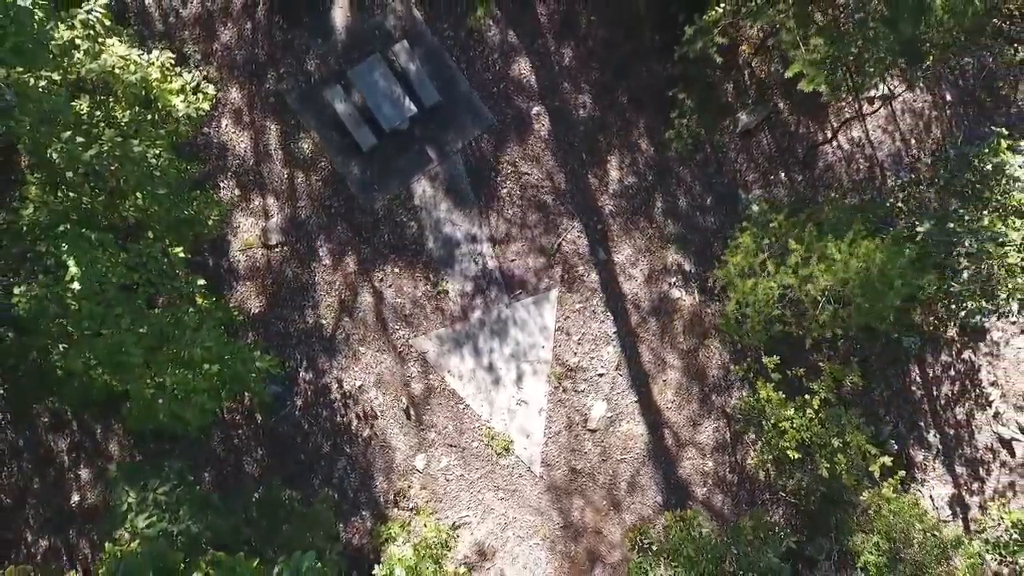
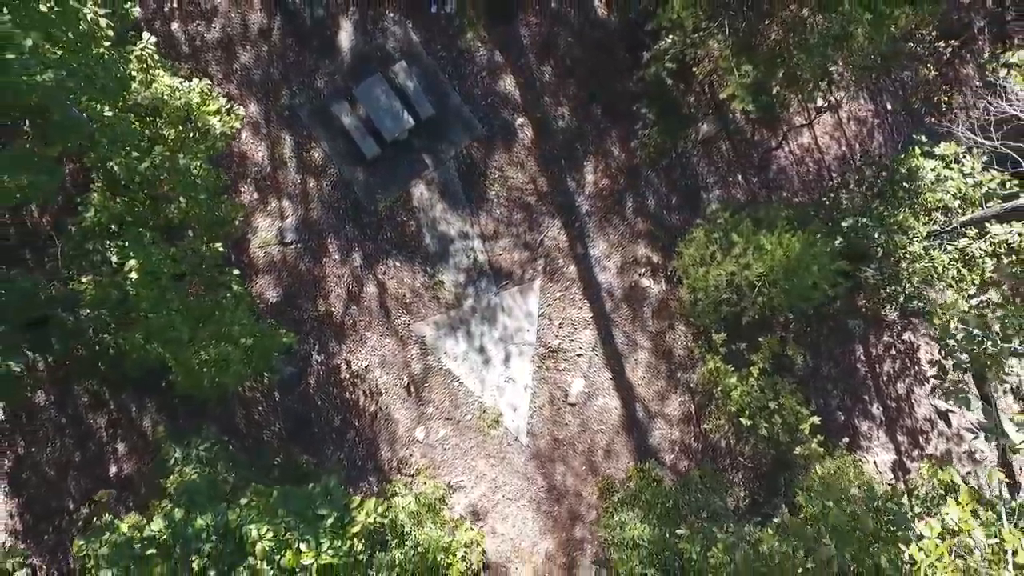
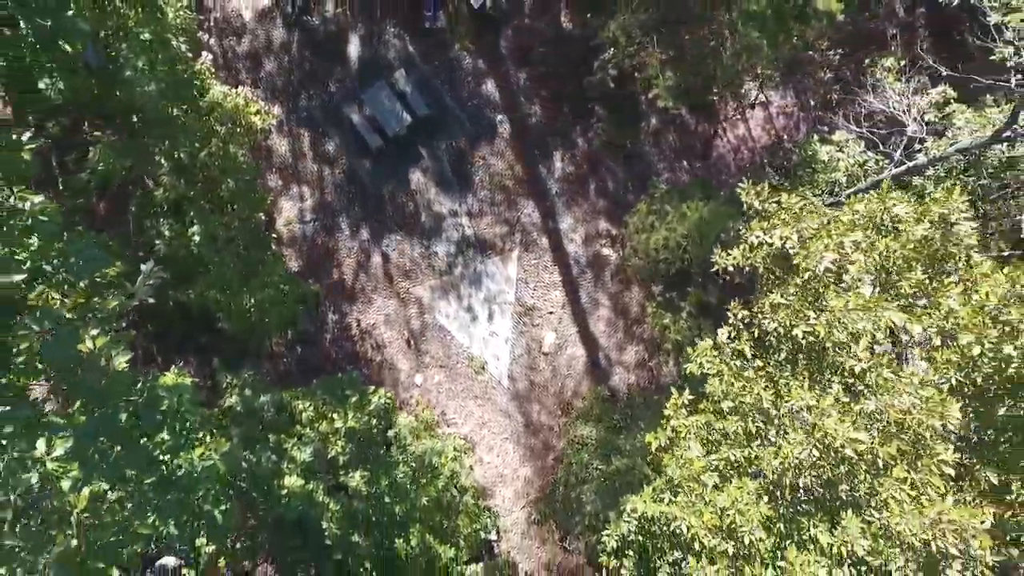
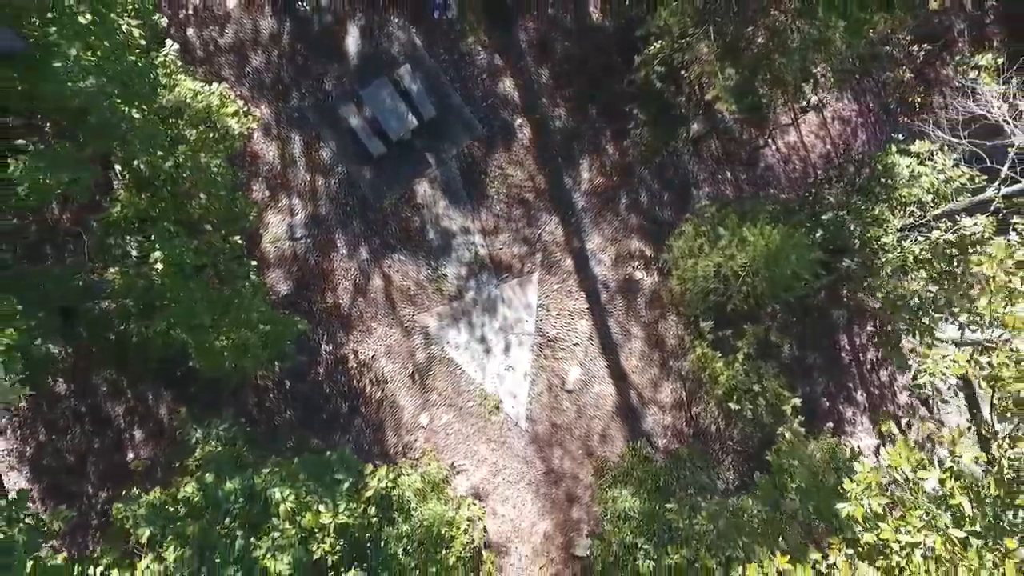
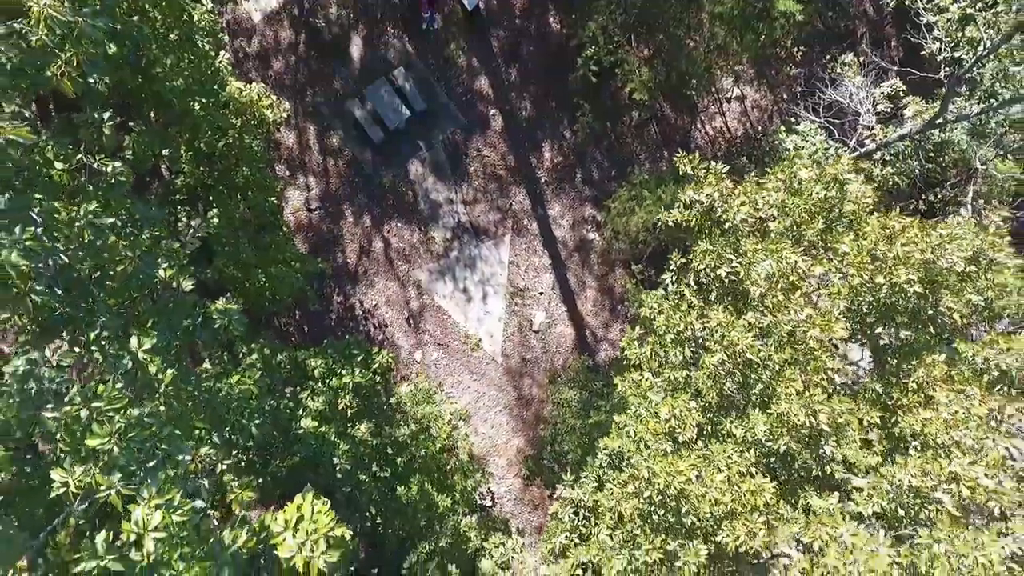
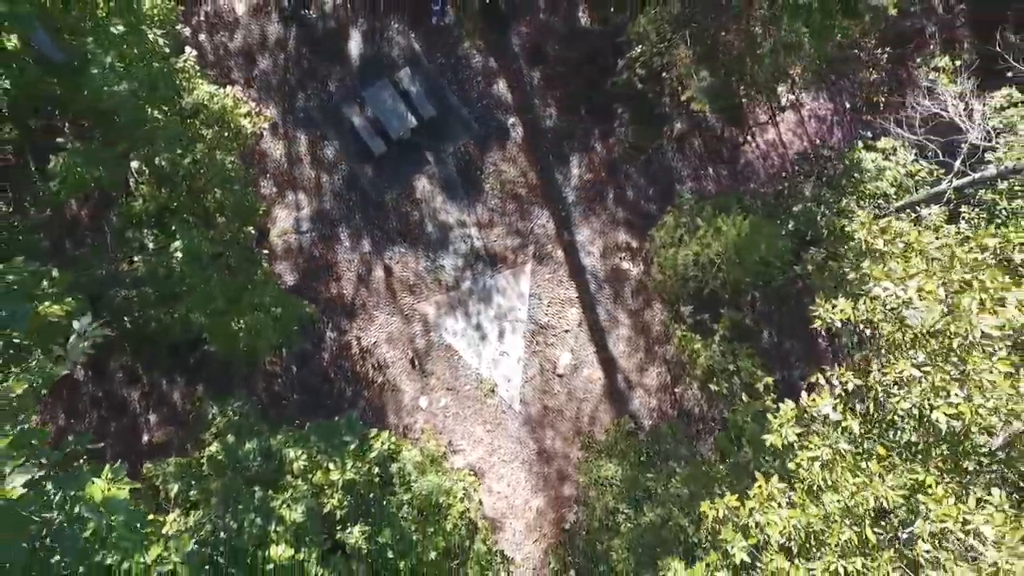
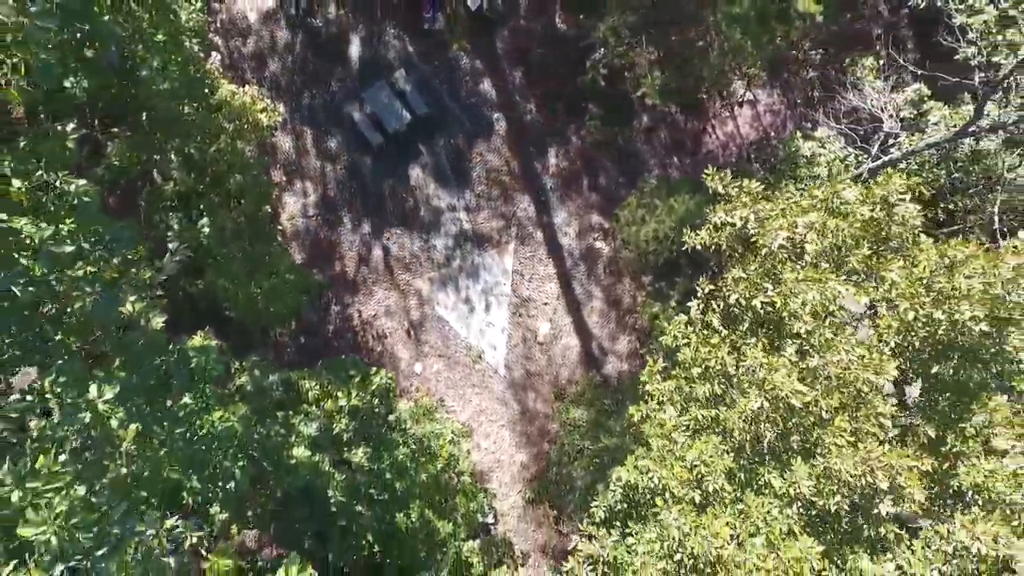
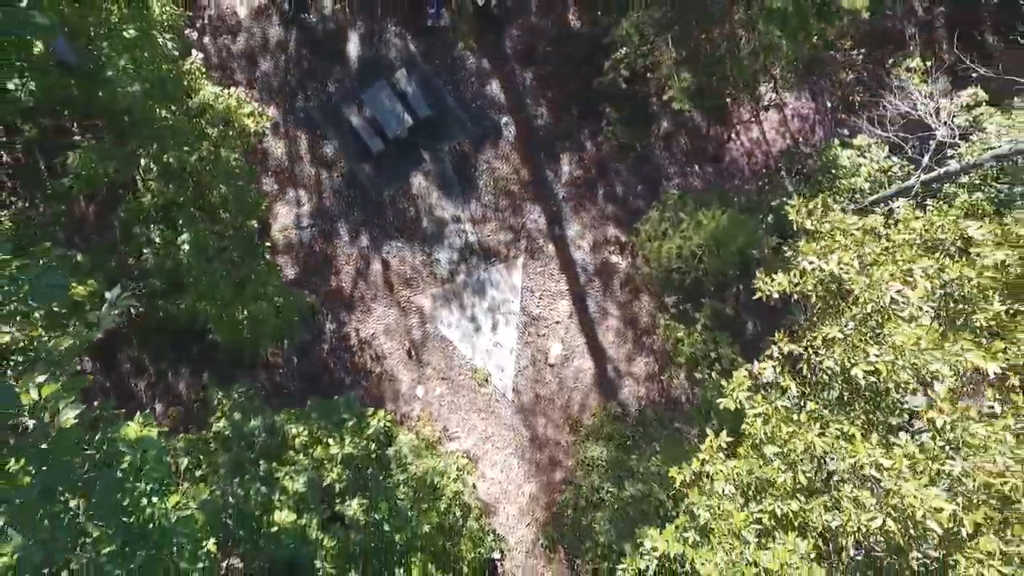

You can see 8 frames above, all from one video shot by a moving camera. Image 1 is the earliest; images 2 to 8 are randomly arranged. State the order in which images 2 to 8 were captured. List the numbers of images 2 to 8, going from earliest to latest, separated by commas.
2, 4, 6, 8, 3, 7, 5
